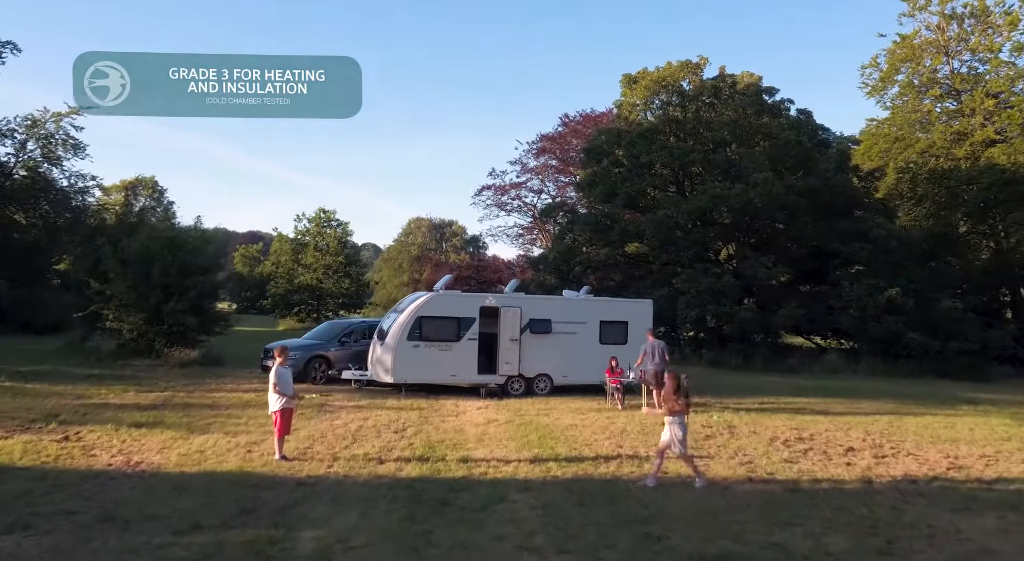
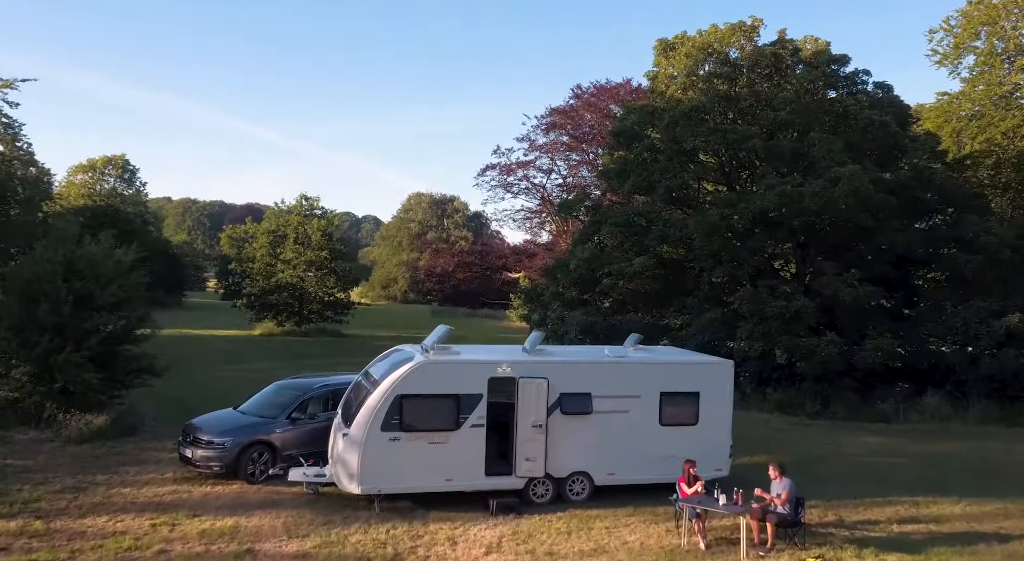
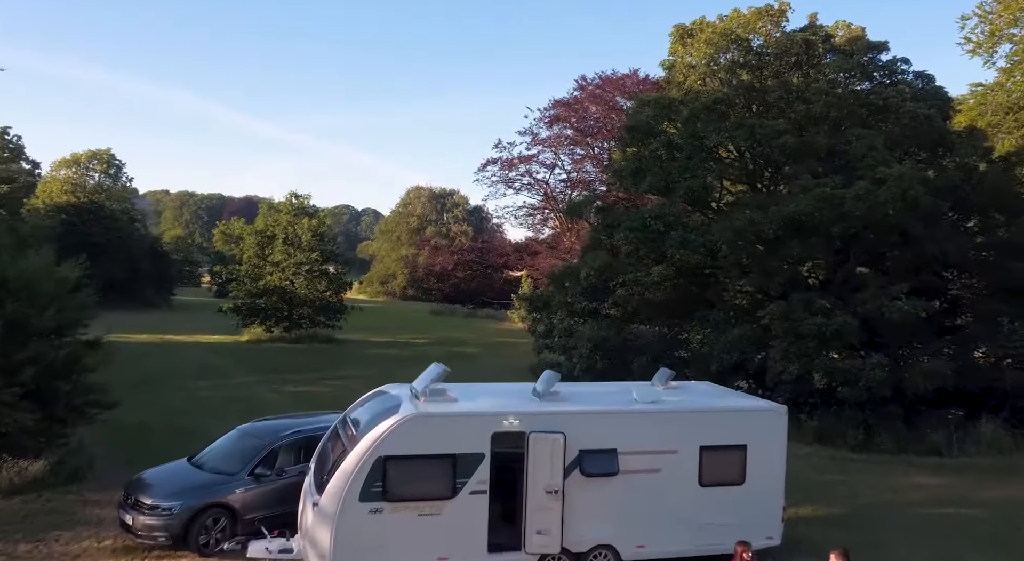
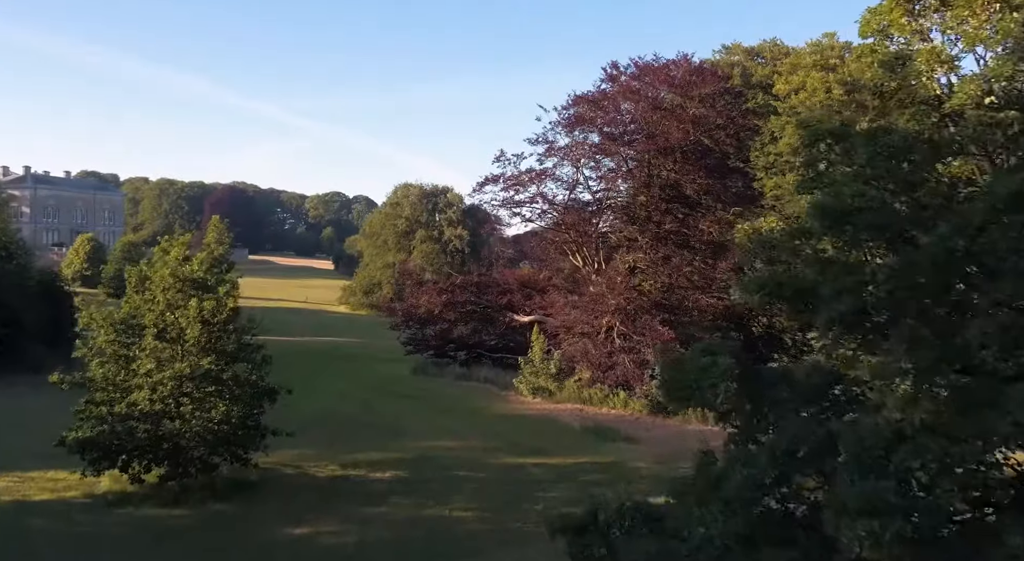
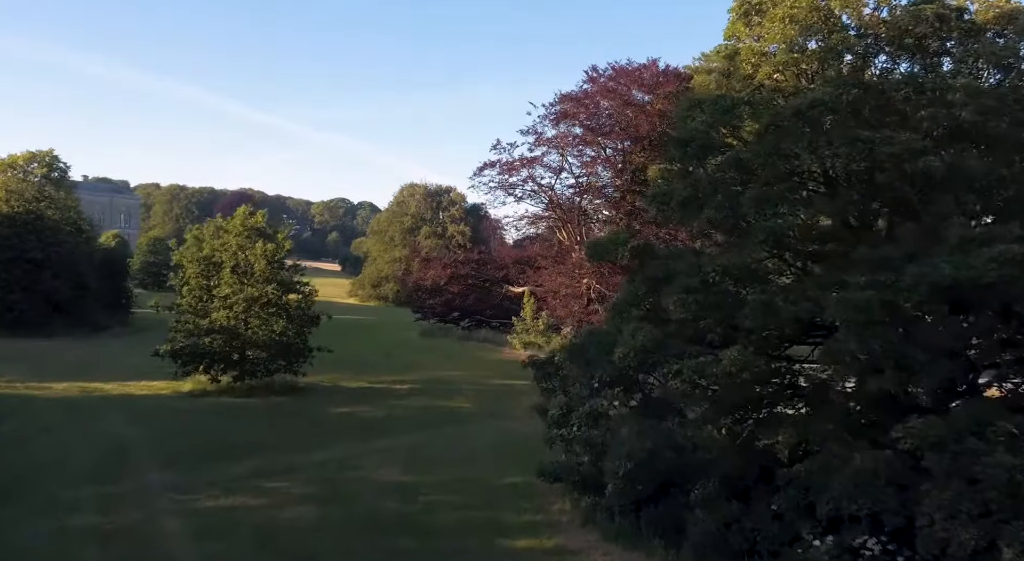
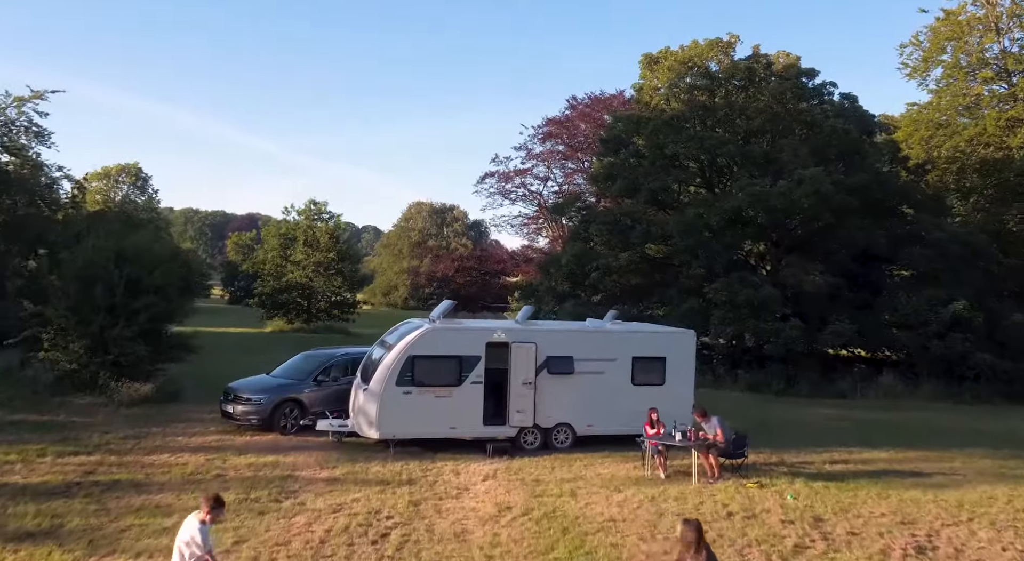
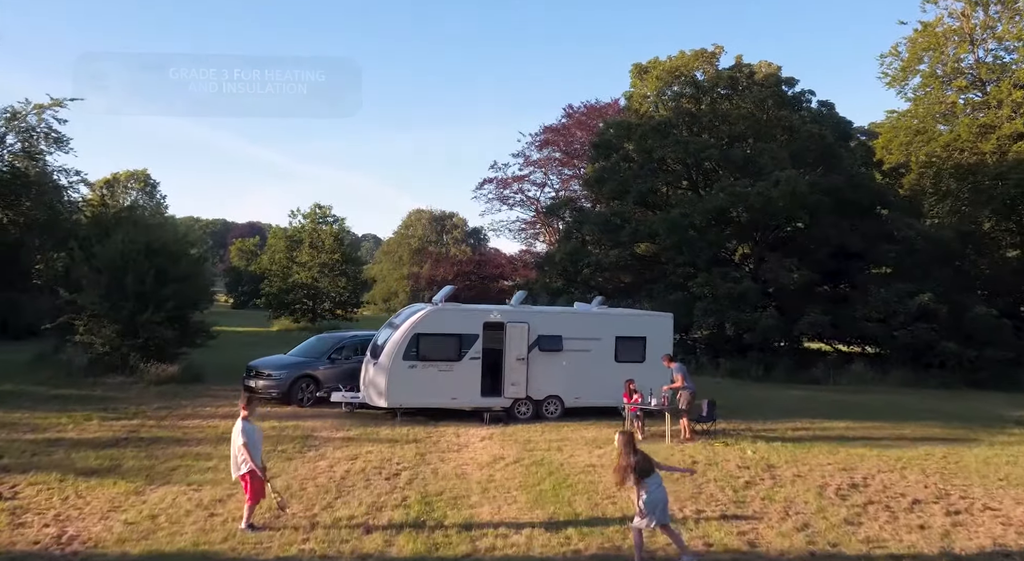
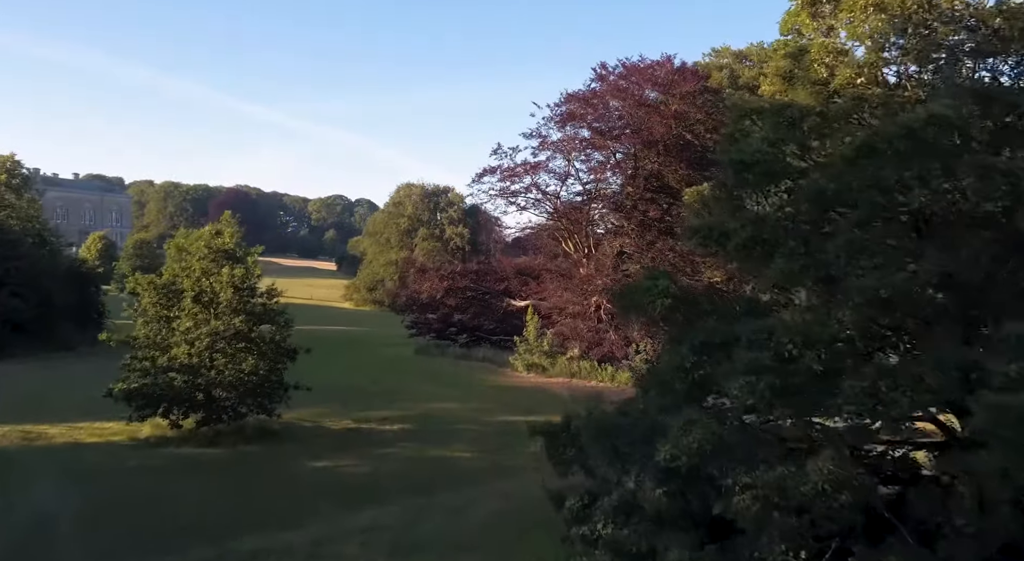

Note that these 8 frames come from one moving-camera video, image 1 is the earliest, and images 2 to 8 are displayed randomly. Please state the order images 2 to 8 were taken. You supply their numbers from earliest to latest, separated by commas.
7, 6, 2, 3, 5, 8, 4
